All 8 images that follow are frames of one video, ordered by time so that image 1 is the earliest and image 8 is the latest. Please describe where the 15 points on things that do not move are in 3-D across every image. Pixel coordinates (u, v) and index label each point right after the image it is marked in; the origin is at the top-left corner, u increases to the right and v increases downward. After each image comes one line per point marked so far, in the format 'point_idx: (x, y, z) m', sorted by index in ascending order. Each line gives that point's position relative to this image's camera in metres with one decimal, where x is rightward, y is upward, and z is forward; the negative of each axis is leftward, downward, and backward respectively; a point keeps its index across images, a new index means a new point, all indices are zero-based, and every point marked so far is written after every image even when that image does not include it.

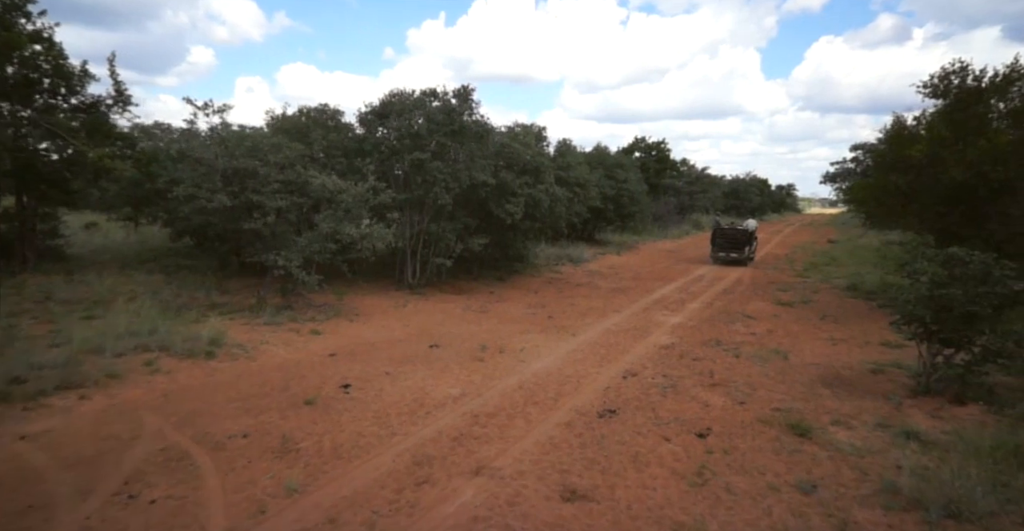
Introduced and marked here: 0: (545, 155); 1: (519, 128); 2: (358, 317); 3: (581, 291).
0: (+0.8, +2.7, +15.7) m
1: (+0.1, +3.3, +16.0) m
2: (-2.4, -0.8, +9.9) m
3: (+1.7, -0.7, +15.4) m
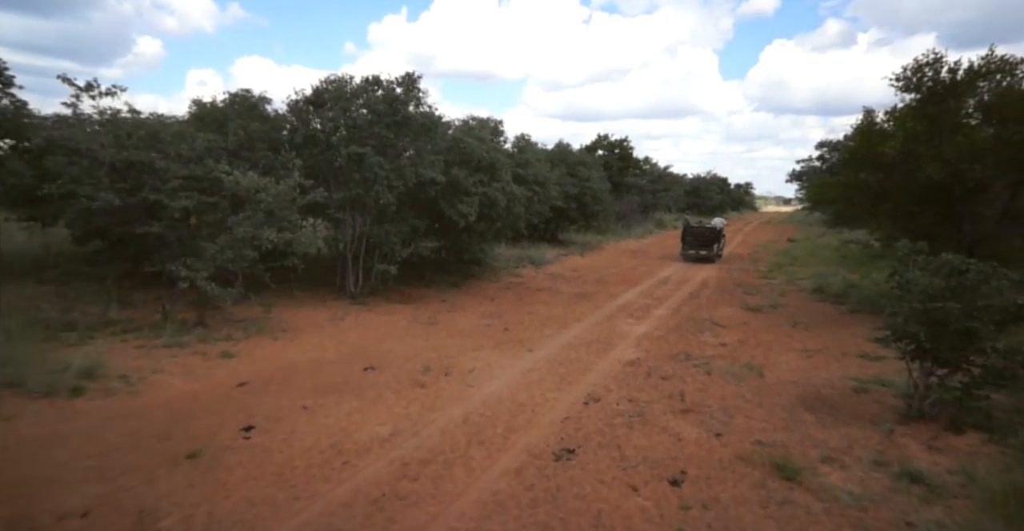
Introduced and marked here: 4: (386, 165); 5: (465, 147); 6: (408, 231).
0: (-0.3, +2.6, +14.6) m
1: (-1.0, +3.2, +14.9) m
2: (-3.2, -0.9, +8.7) m
3: (+0.7, -0.8, +14.4) m
4: (-2.5, +1.7, +11.3) m
5: (-1.1, +2.4, +13.3) m
6: (-2.0, +0.6, +11.8) m
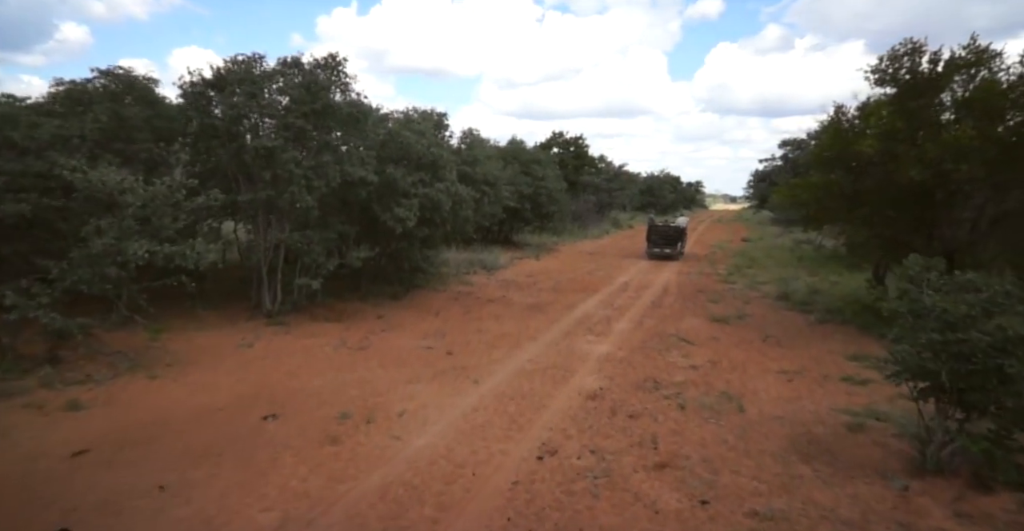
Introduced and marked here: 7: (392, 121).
0: (-1.4, +2.4, +13.2) m
1: (-2.1, +3.1, +13.4) m
2: (-3.8, -1.2, +7.0) m
3: (-0.4, -1.0, +13.0) m
4: (-3.3, +1.5, +9.6) m
5: (-2.1, +2.2, +11.8) m
6: (-2.9, +0.4, +10.2) m
7: (-2.4, +2.7, +12.5) m
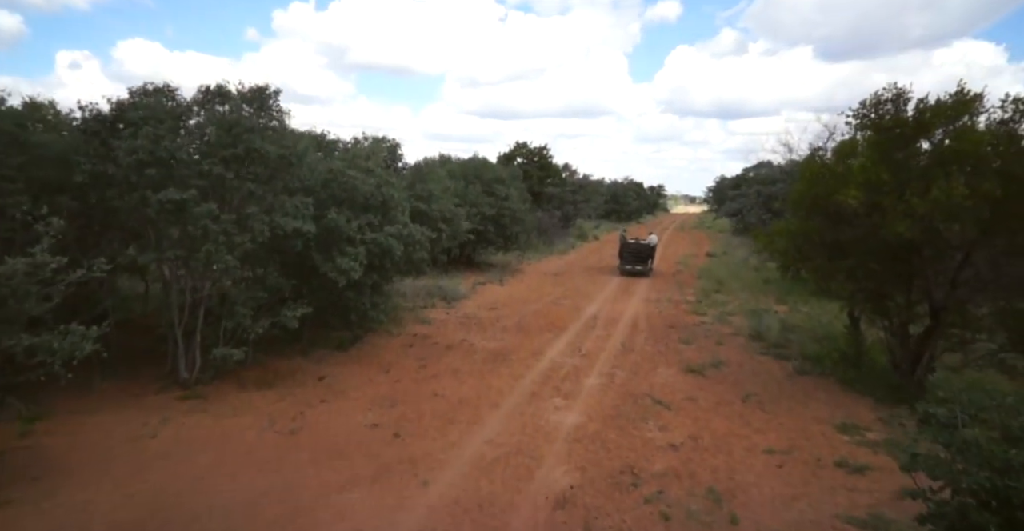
0: (-2.2, +1.5, +11.9) m
1: (-2.9, +2.2, +12.1) m
2: (-4.3, -2.0, +5.6) m
3: (-1.2, -1.8, +11.8) m
4: (-3.9, +0.7, +8.2) m
5: (-2.8, +1.4, +10.5) m
6: (-3.5, -0.5, +8.9) m
7: (-3.1, +1.8, +11.1) m
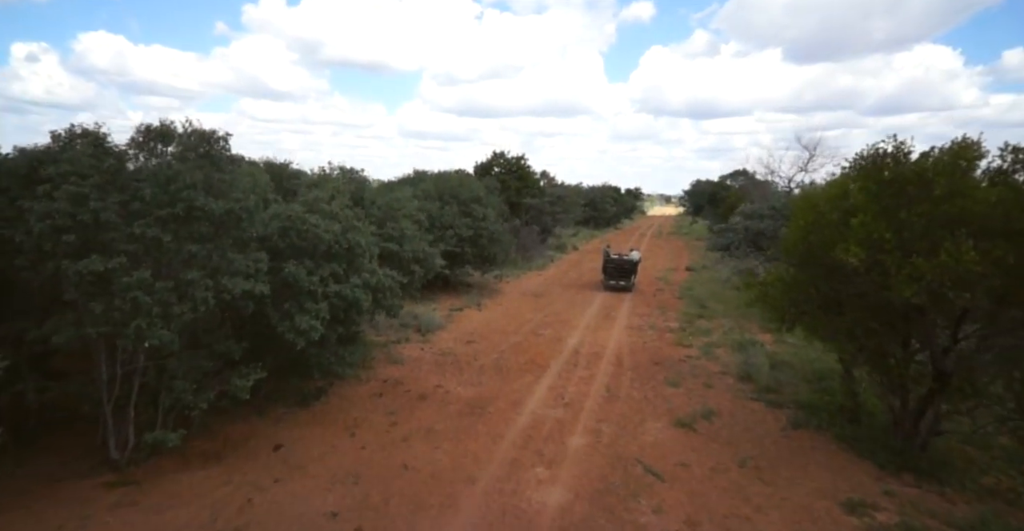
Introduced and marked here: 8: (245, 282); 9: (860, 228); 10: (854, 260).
0: (-2.5, +0.7, +10.9) m
1: (-3.3, +1.4, +11.1) m
2: (-4.4, -2.9, +4.6) m
3: (-1.6, -2.7, +10.9) m
4: (-4.1, -0.2, +7.2) m
5: (-3.1, +0.5, +9.5) m
6: (-3.7, -1.3, +7.8) m
7: (-3.4, +1.0, +10.1) m
8: (-3.5, -0.2, +8.1) m
9: (+4.8, +0.6, +8.7) m
10: (+4.8, +0.1, +8.7) m
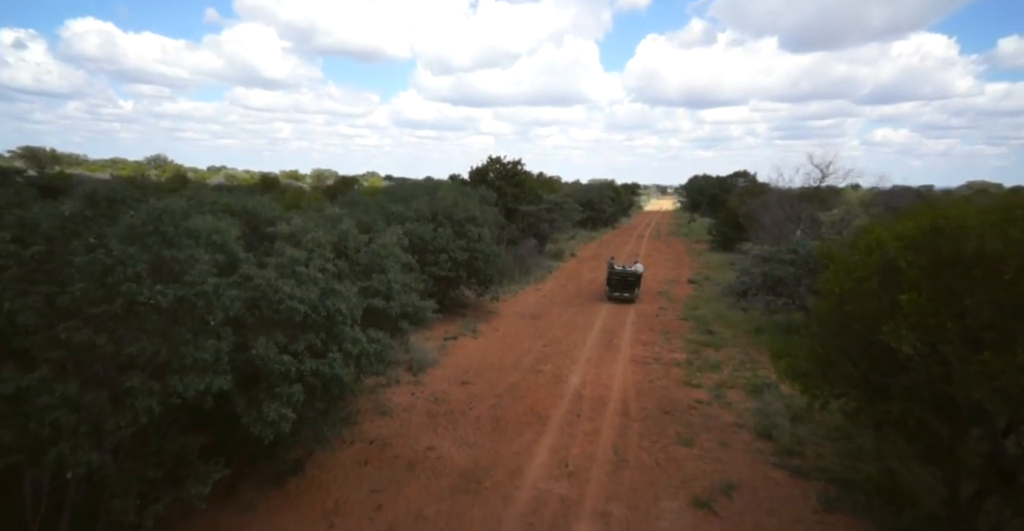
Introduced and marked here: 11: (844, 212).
0: (-2.5, -0.3, +9.7) m
1: (-3.3, +0.4, +9.8) m
2: (-4.4, -4.0, +3.4) m
3: (-1.6, -3.7, +9.7) m
4: (-4.1, -1.2, +6.0) m
5: (-3.1, -0.5, +8.3) m
6: (-3.7, -2.4, +6.7) m
7: (-3.4, 0.0, +8.9) m
8: (-3.4, -1.3, +6.9) m
9: (+4.8, -0.5, +7.5) m
10: (+4.8, -1.0, +7.6) m
11: (+10.1, +1.5, +19.0) m
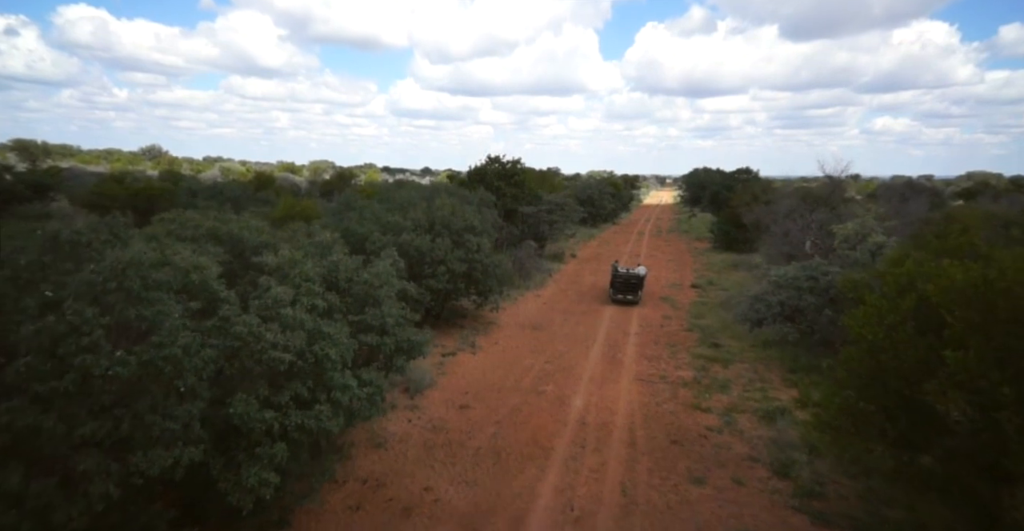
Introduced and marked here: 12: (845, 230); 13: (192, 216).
0: (-2.5, -0.9, +8.9) m
1: (-3.2, -0.2, +9.1) m
2: (-4.3, -4.7, +2.7) m
3: (-1.5, -4.2, +9.1) m
4: (-4.0, -1.9, +5.3) m
5: (-3.0, -1.1, +7.5) m
6: (-3.7, -3.0, +5.9) m
7: (-3.4, -0.6, +8.1) m
8: (-3.4, -1.9, +6.2) m
9: (+4.9, -1.1, +6.8) m
10: (+4.8, -1.6, +6.9) m
11: (+10.1, +1.1, +18.3) m
12: (+9.8, +1.0, +18.4) m
13: (-6.3, +1.0, +12.4) m
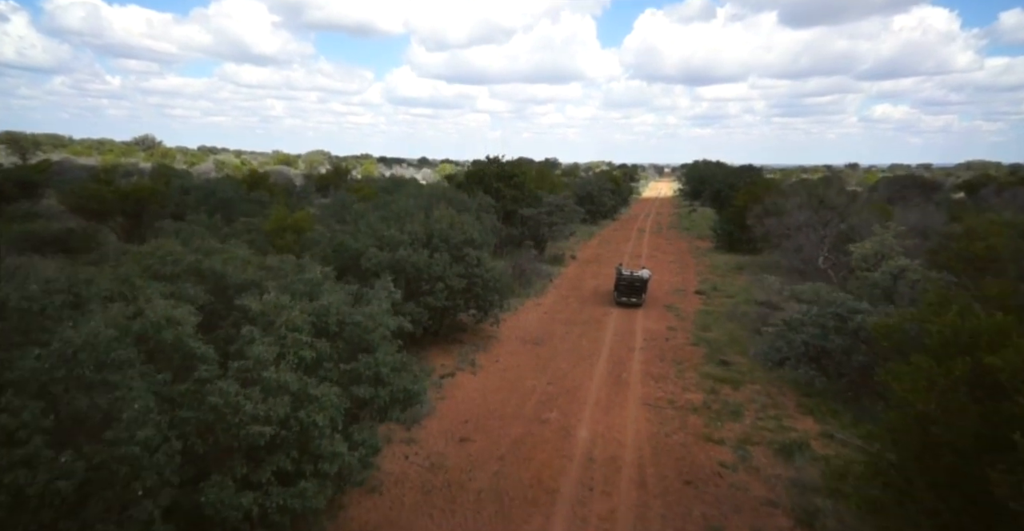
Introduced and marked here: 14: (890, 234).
0: (-2.4, -1.6, +8.1) m
1: (-3.1, -0.9, +8.2) m
2: (-4.2, -5.5, +2.0) m
3: (-1.5, -4.9, +8.3) m
4: (-3.9, -2.6, +4.4) m
5: (-2.9, -1.8, +6.7) m
6: (-3.6, -3.7, +5.1) m
7: (-3.3, -1.3, +7.3) m
8: (-3.3, -2.6, +5.4) m
9: (+5.0, -1.8, +6.0) m
10: (+4.9, -2.3, +6.1) m
11: (+10.1, +0.6, +17.5) m
12: (+9.8, +0.5, +17.6) m
13: (-6.2, +0.4, +11.5) m
14: (+10.7, +0.9, +17.9) m
